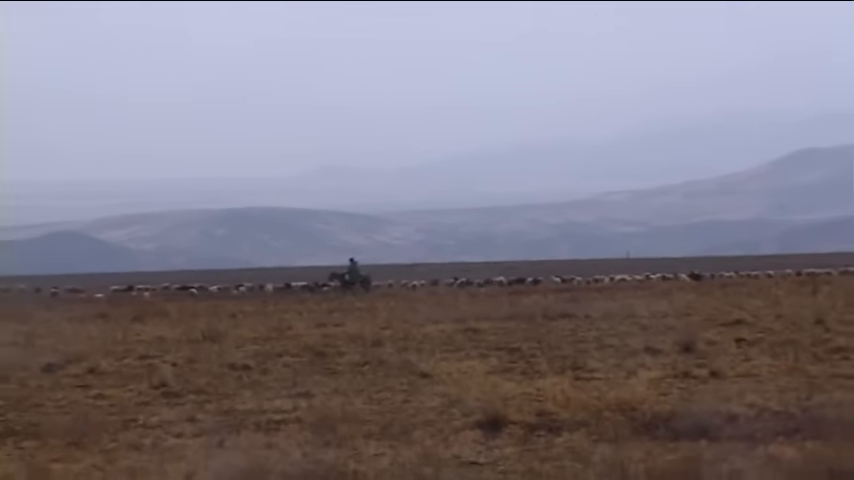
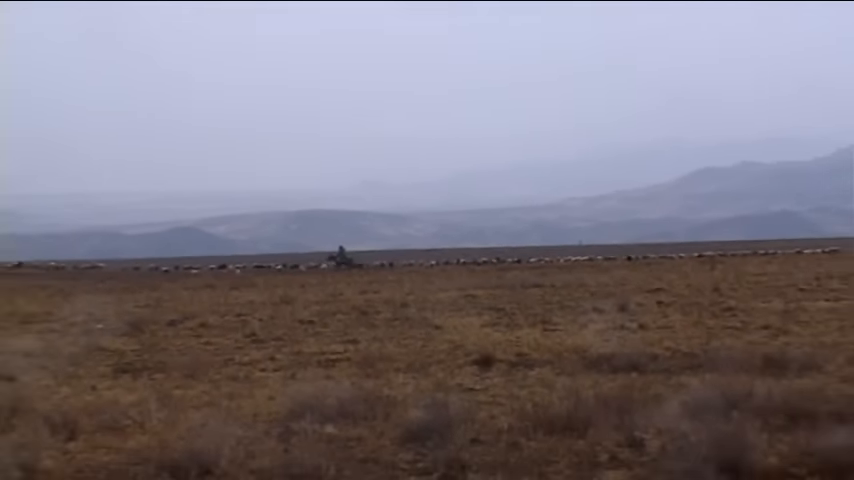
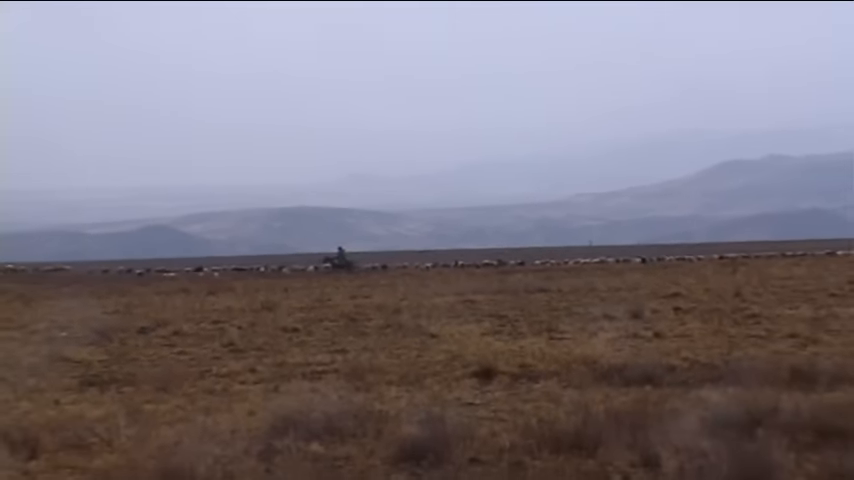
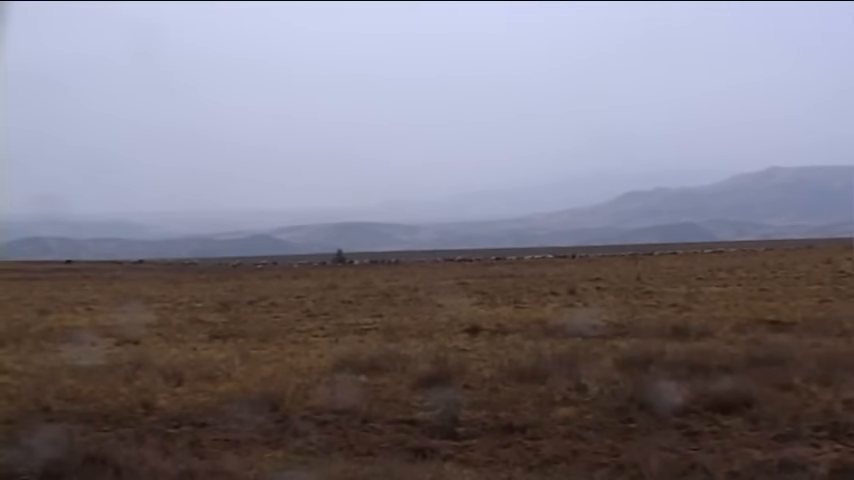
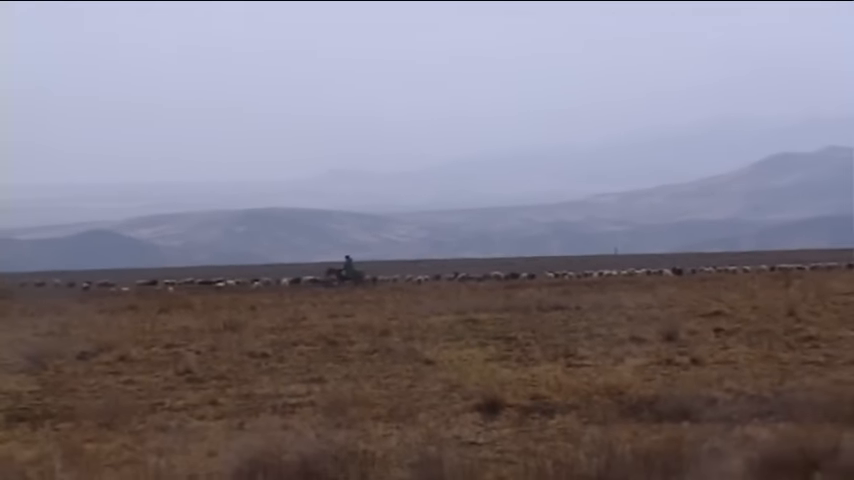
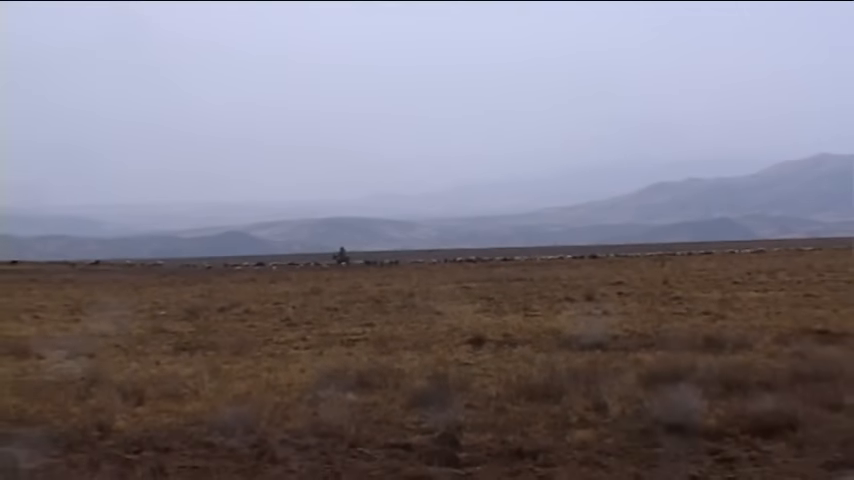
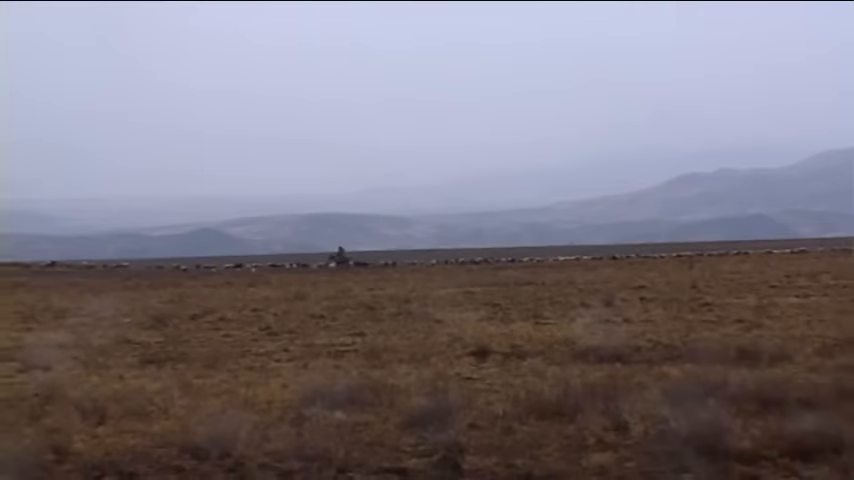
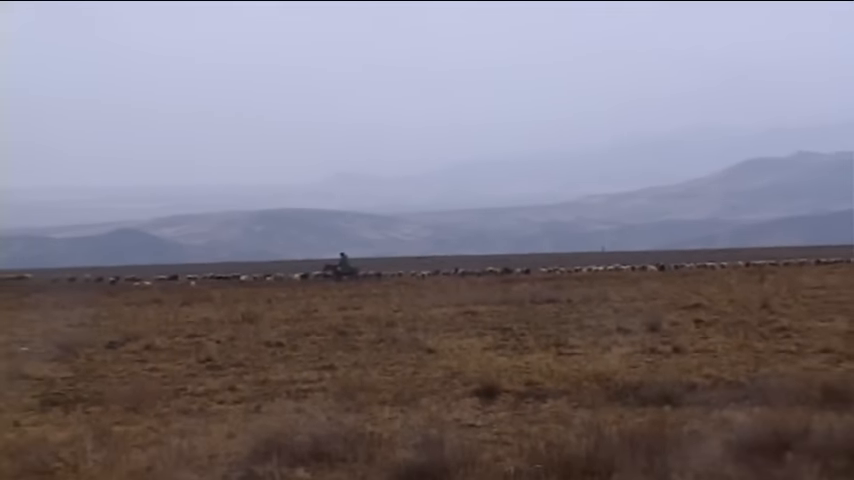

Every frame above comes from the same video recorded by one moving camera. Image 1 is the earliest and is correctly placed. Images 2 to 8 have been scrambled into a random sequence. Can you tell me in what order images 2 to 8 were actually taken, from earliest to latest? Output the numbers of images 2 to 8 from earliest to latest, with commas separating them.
5, 8, 3, 2, 7, 6, 4
